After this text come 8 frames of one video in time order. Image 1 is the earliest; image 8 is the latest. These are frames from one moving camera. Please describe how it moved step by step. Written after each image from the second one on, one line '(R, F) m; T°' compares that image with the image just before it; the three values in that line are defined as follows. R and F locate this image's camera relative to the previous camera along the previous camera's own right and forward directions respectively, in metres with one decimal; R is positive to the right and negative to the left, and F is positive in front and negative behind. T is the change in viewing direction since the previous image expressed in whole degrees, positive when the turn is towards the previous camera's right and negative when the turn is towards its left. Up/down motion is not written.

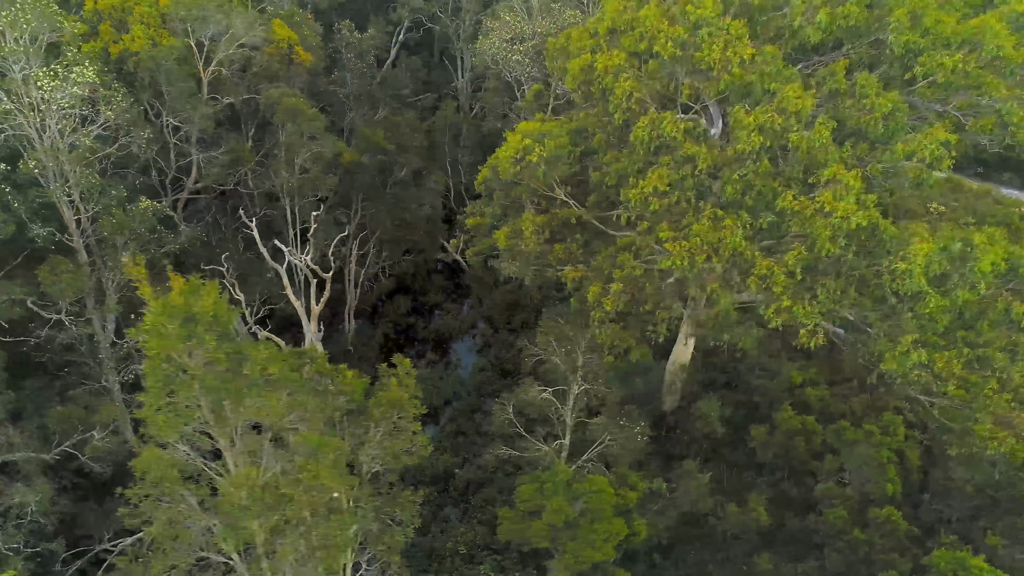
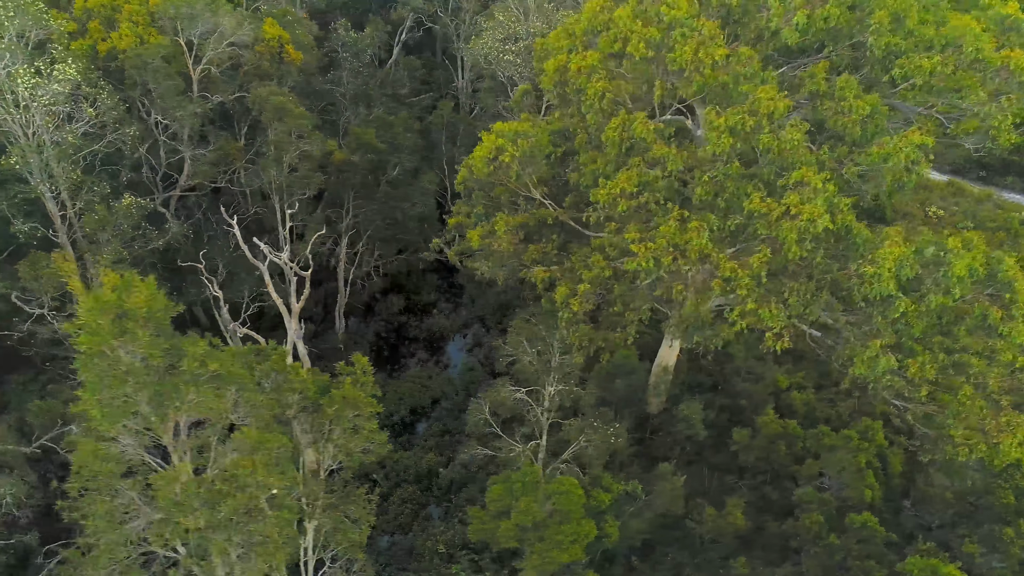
(+0.6, 0.0) m; -1°
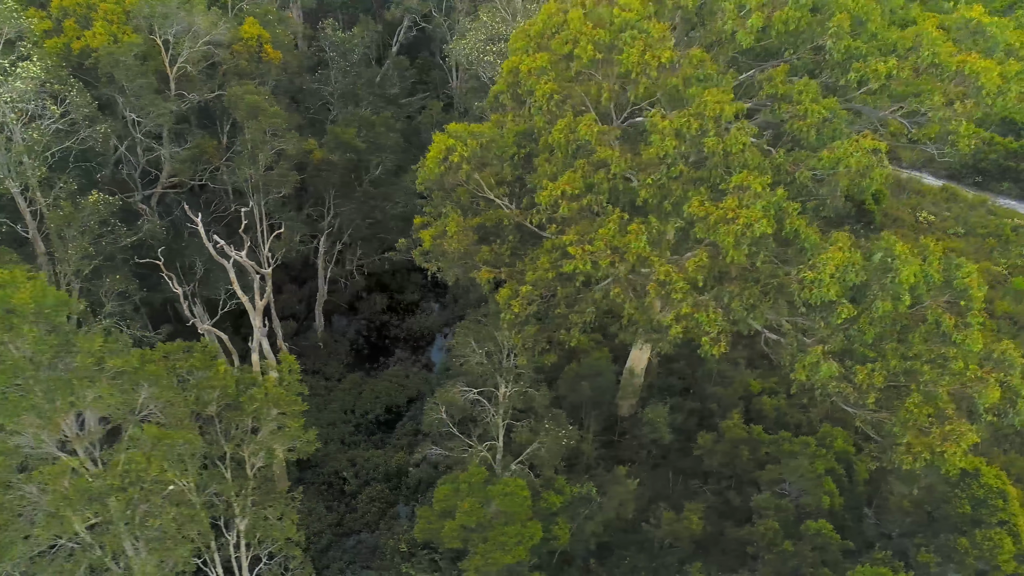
(+1.0, 0.0) m; -1°
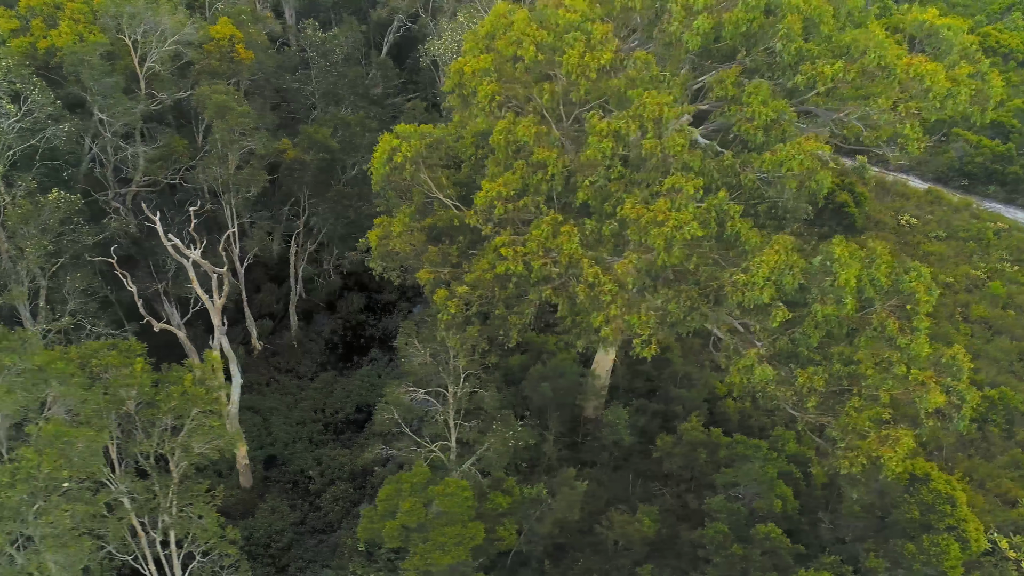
(+1.0, 0.0) m; -1°
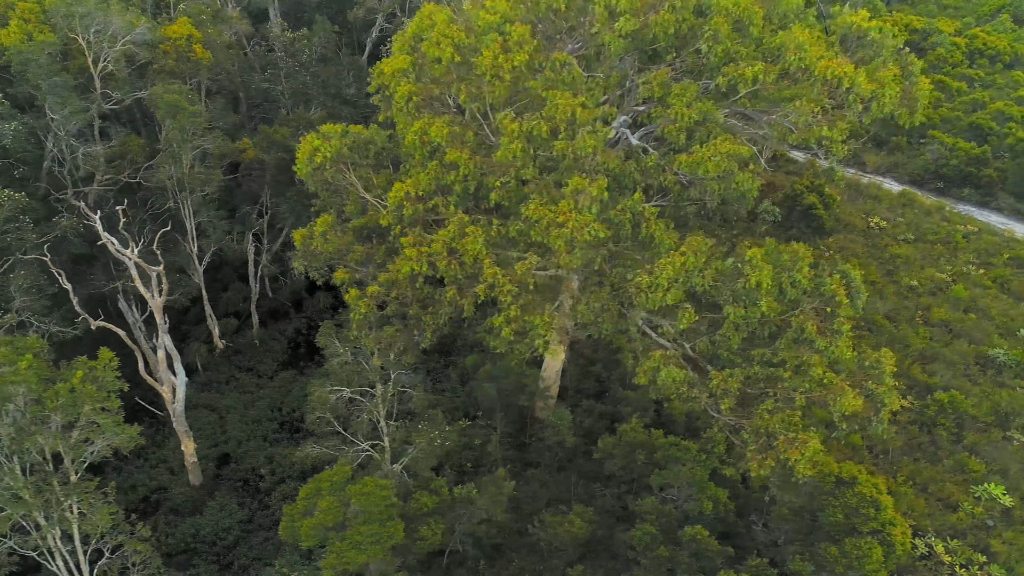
(+1.4, 0.0) m; -1°
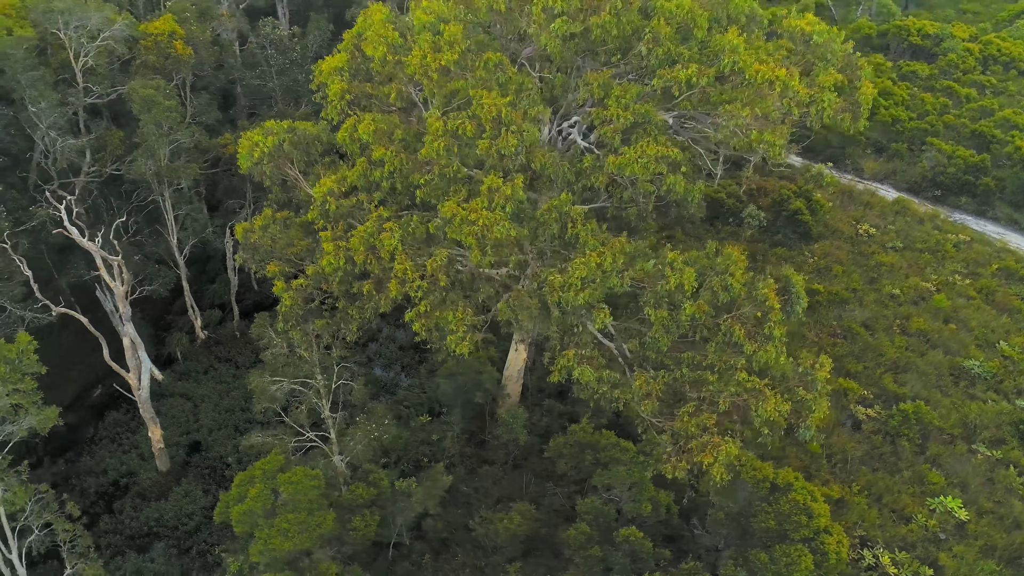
(+1.5, -0.1) m; -2°
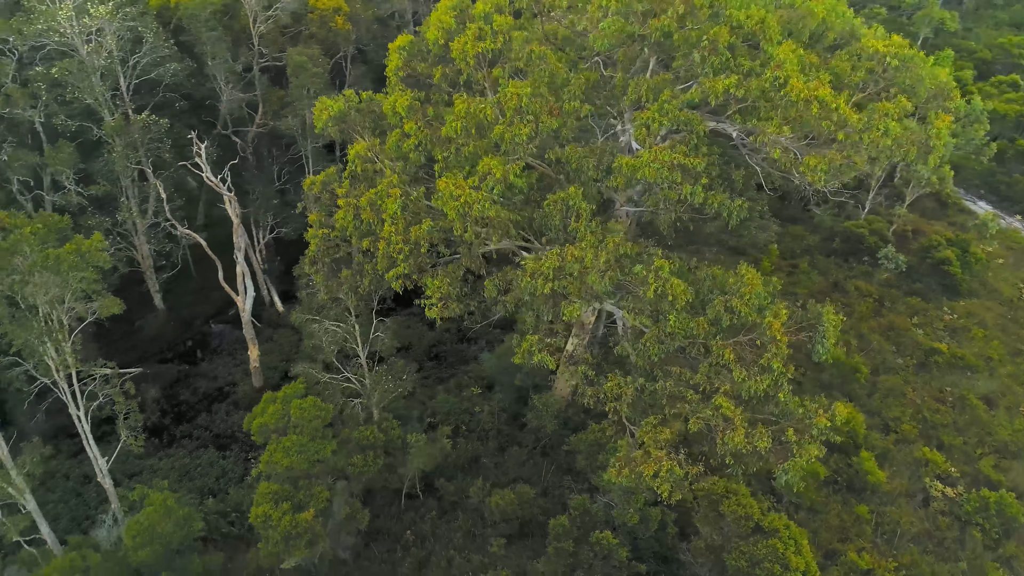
(+3.1, 0.0) m; -15°
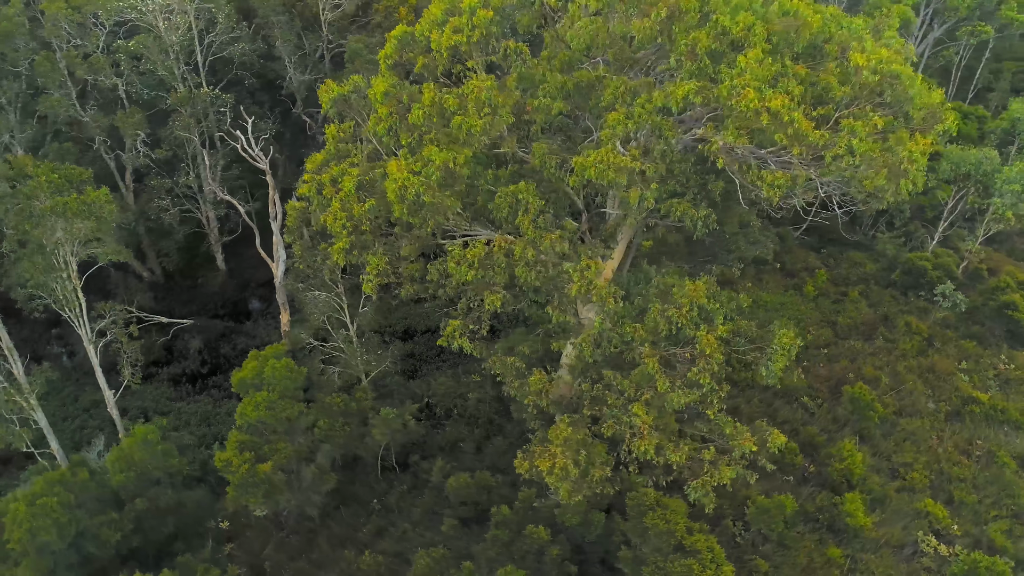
(+2.7, 0.0) m; -9°
